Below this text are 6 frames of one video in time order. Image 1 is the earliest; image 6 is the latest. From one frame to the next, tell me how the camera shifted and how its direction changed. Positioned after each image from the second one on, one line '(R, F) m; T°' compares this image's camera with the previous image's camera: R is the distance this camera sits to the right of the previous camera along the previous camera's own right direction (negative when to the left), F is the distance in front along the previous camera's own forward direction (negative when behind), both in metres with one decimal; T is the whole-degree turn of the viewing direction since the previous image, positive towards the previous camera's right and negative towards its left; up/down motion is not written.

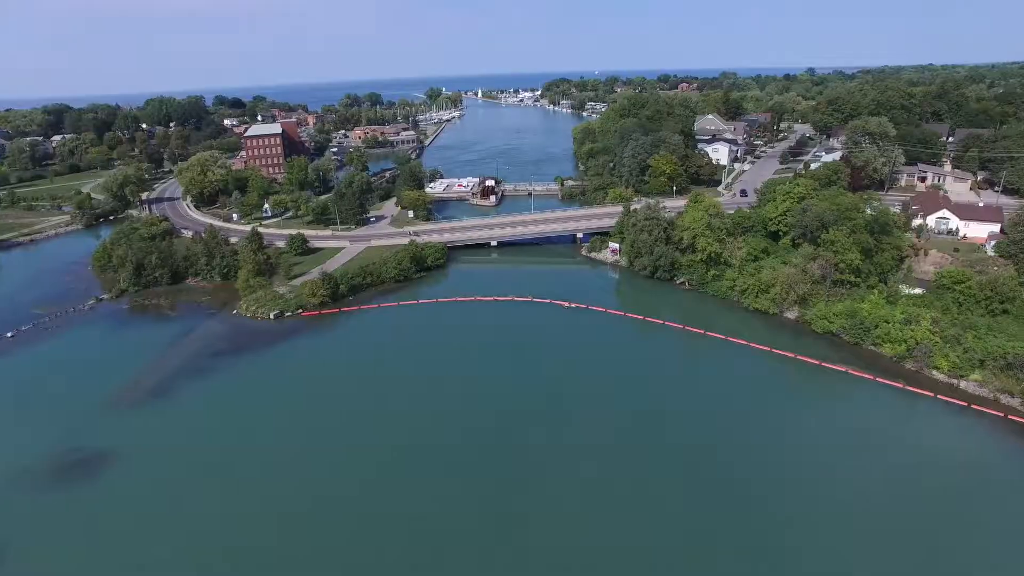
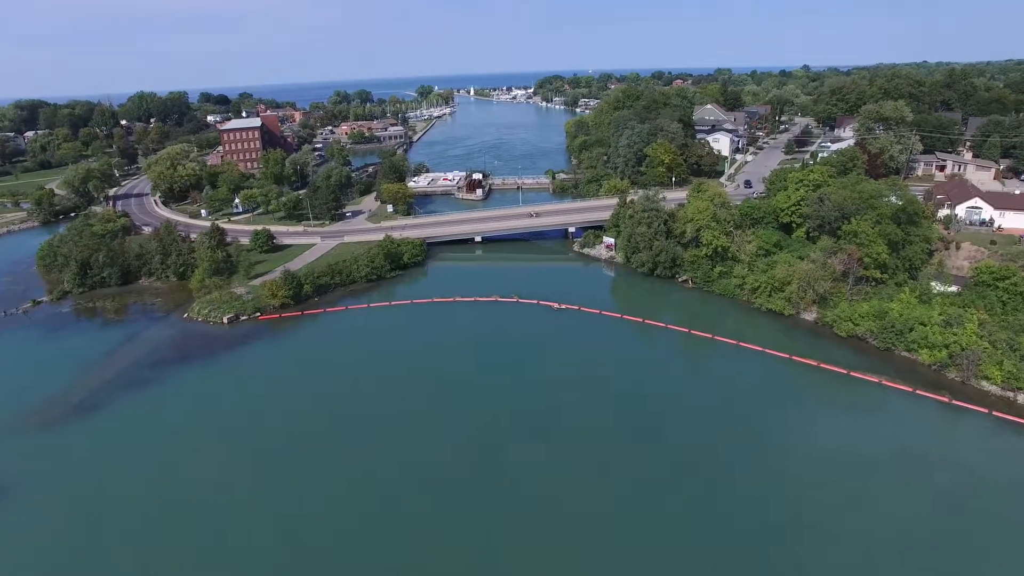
(+0.5, +2.6) m; +1°
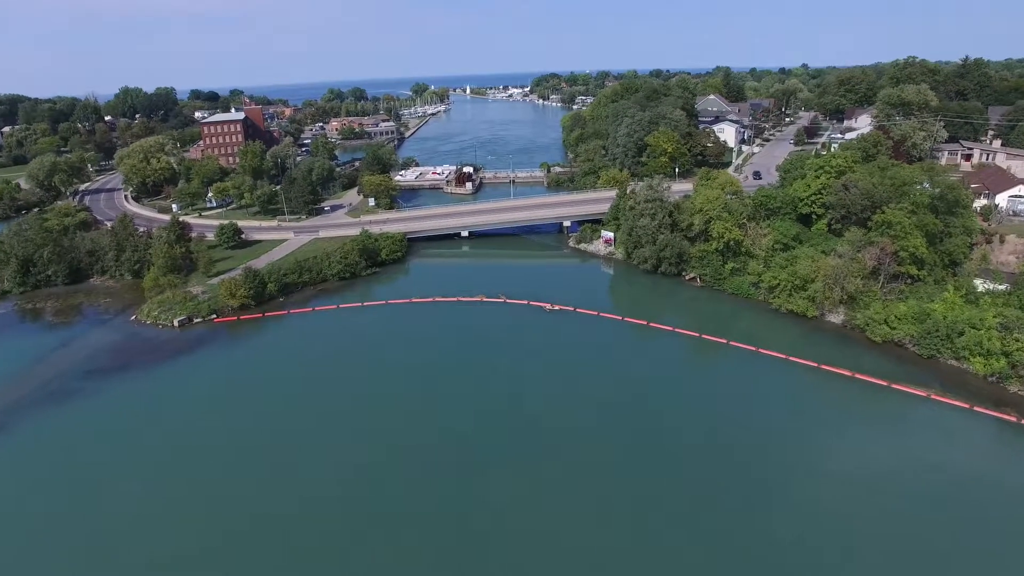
(+0.4, +2.4) m; 0°
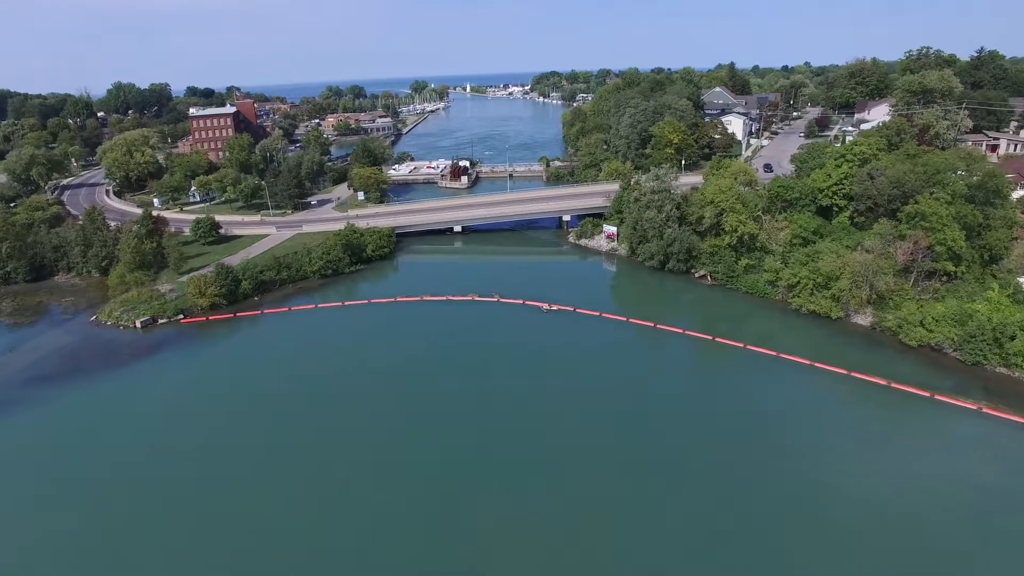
(+0.2, +1.6) m; 0°
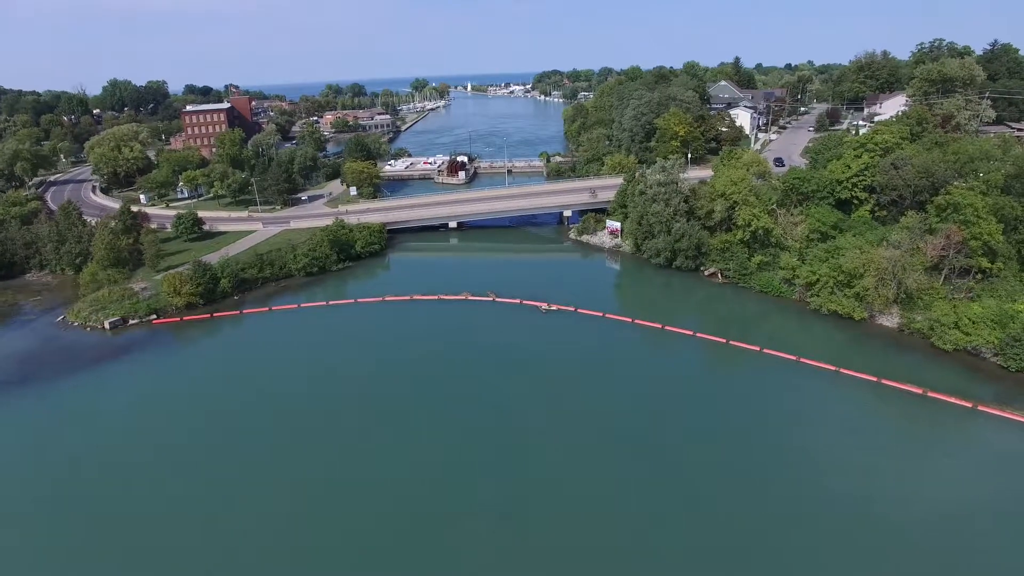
(+0.1, +1.2) m; 0°
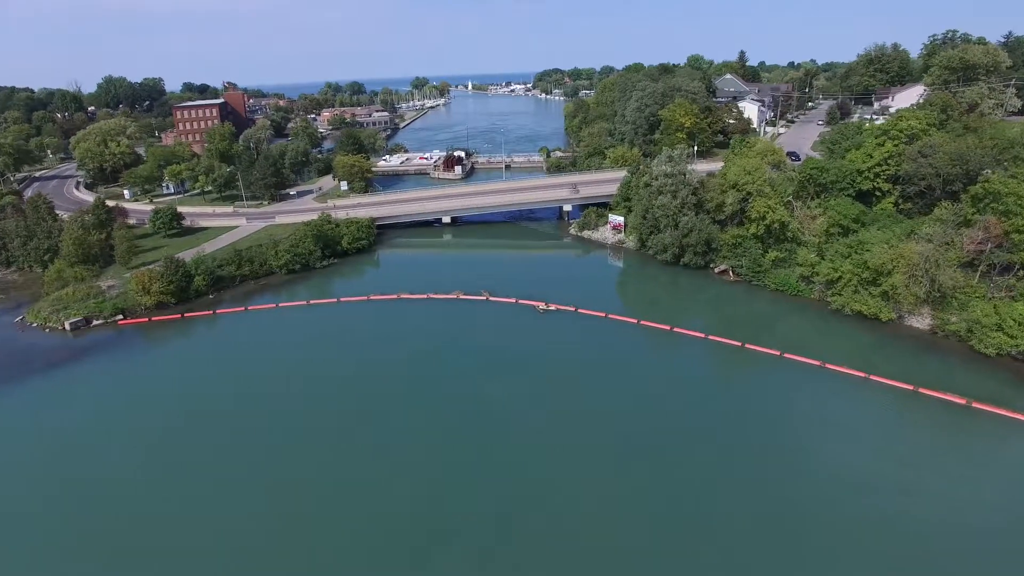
(+0.2, +1.3) m; 0°
